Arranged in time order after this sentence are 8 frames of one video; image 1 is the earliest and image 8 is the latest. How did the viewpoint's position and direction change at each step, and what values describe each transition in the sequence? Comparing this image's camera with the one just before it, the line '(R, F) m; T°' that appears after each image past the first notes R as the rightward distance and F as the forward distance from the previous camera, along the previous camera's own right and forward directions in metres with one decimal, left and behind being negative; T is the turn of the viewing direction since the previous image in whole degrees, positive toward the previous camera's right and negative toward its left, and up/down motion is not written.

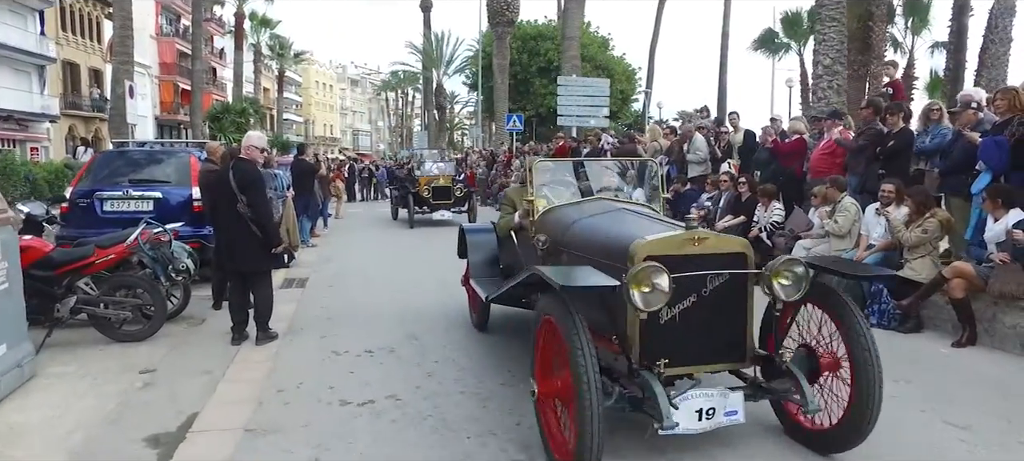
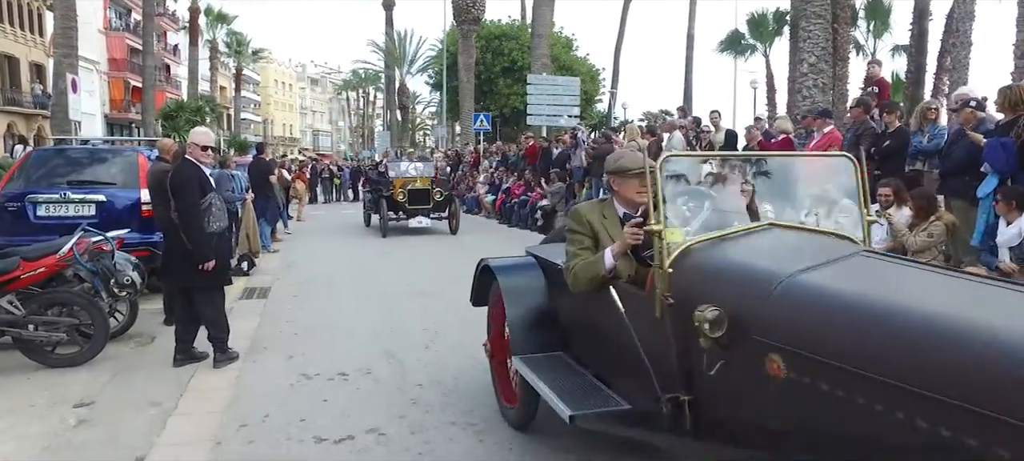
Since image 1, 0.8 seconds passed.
(-0.2, +0.6) m; +3°
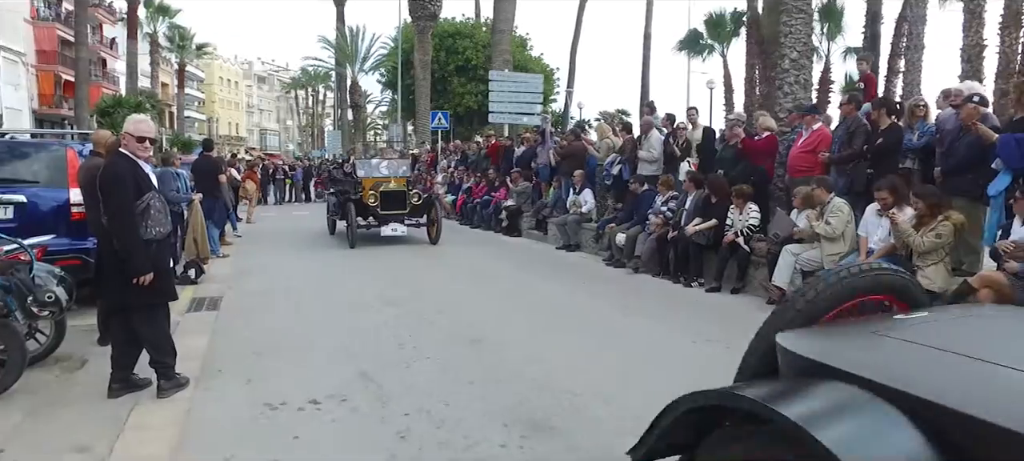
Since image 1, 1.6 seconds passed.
(-0.3, +0.7) m; +4°
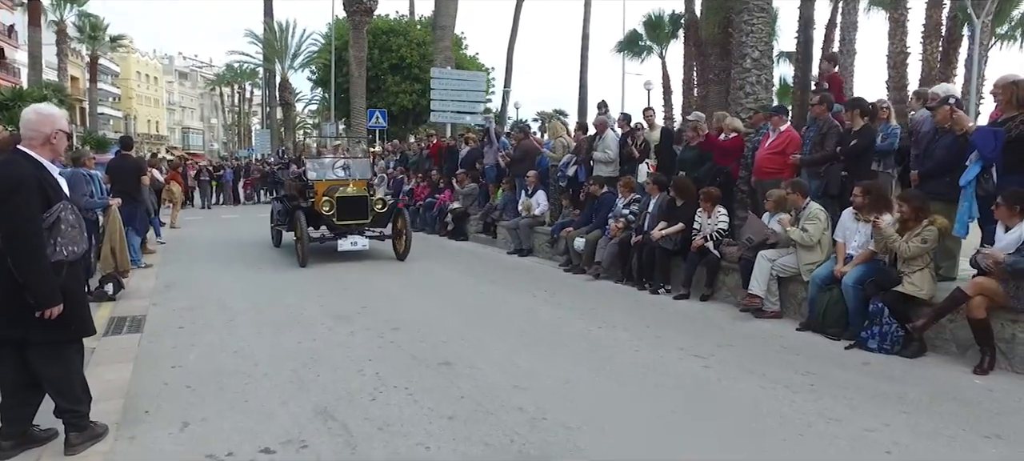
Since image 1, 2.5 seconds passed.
(-0.3, +0.6) m; +6°
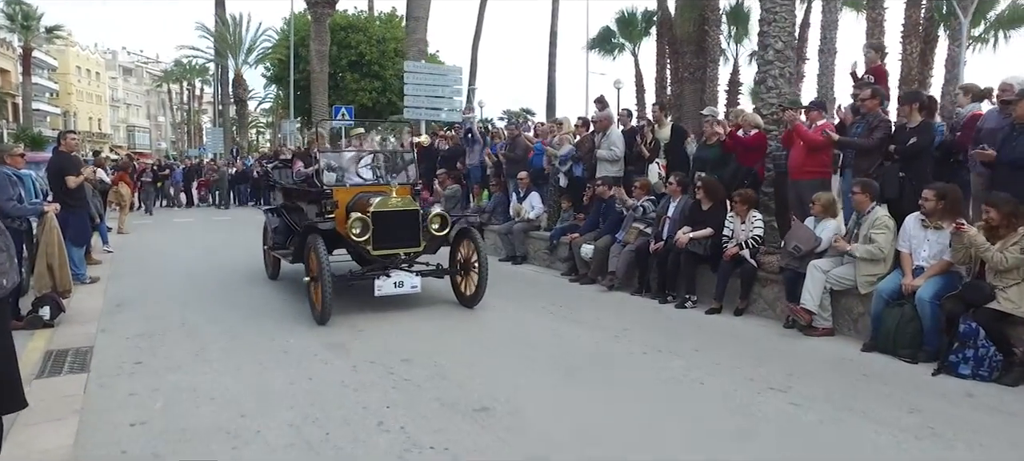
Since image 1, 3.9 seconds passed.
(-0.6, +1.1) m; +4°
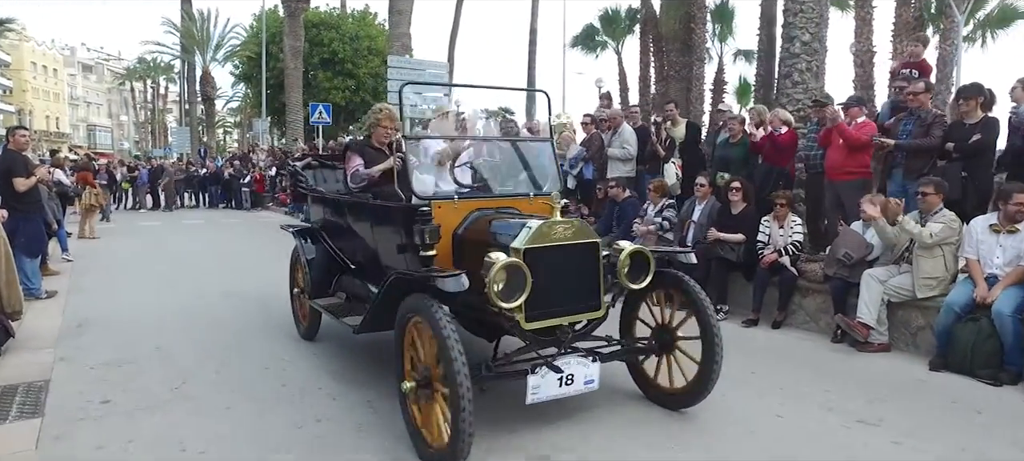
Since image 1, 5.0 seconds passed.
(-0.5, +0.8) m; +2°
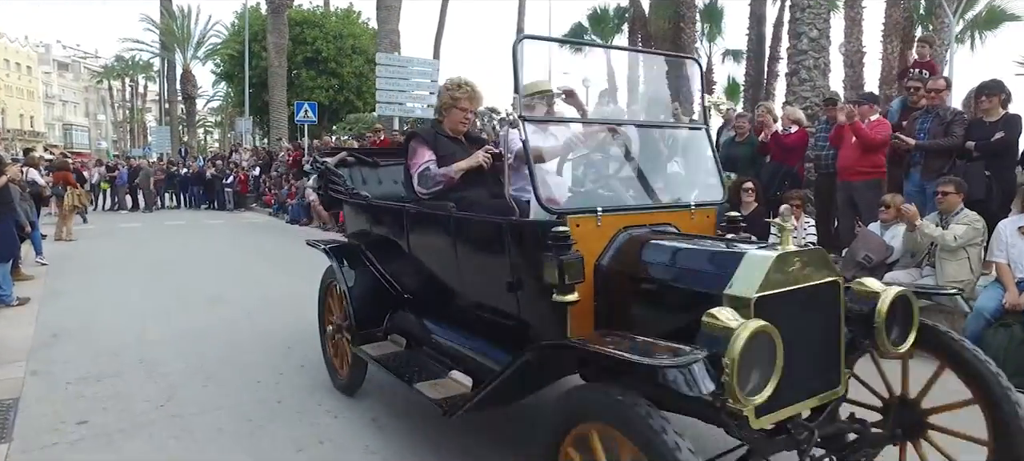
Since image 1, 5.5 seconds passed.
(-0.2, +0.3) m; +1°
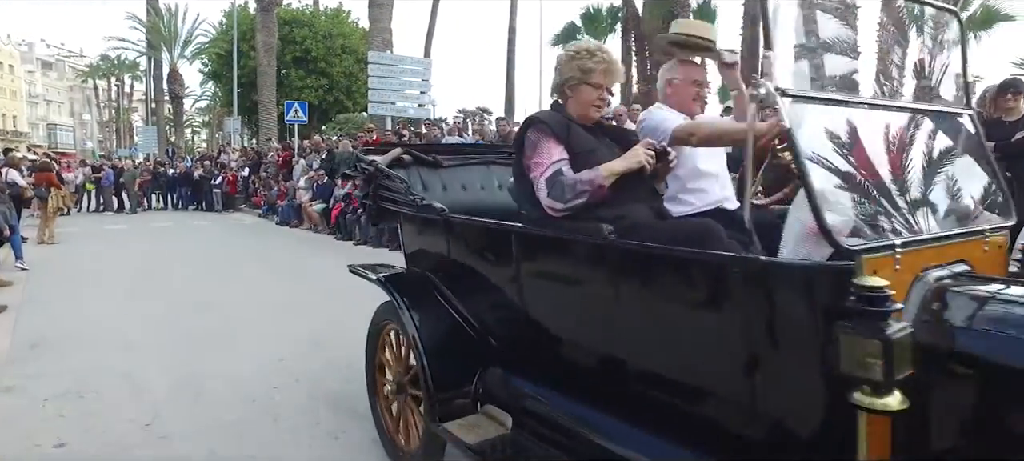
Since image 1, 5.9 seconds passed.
(-0.1, +0.3) m; +1°
